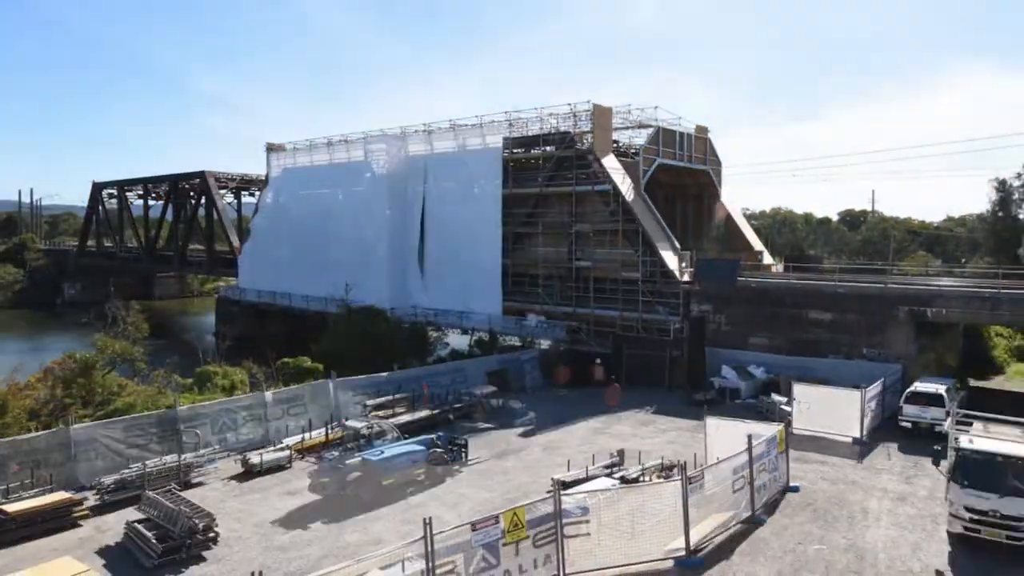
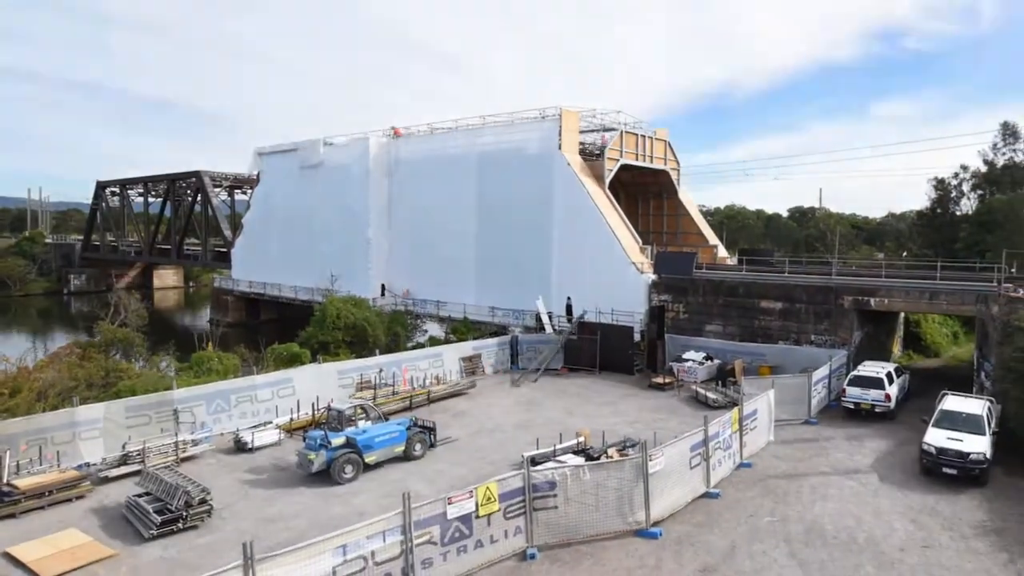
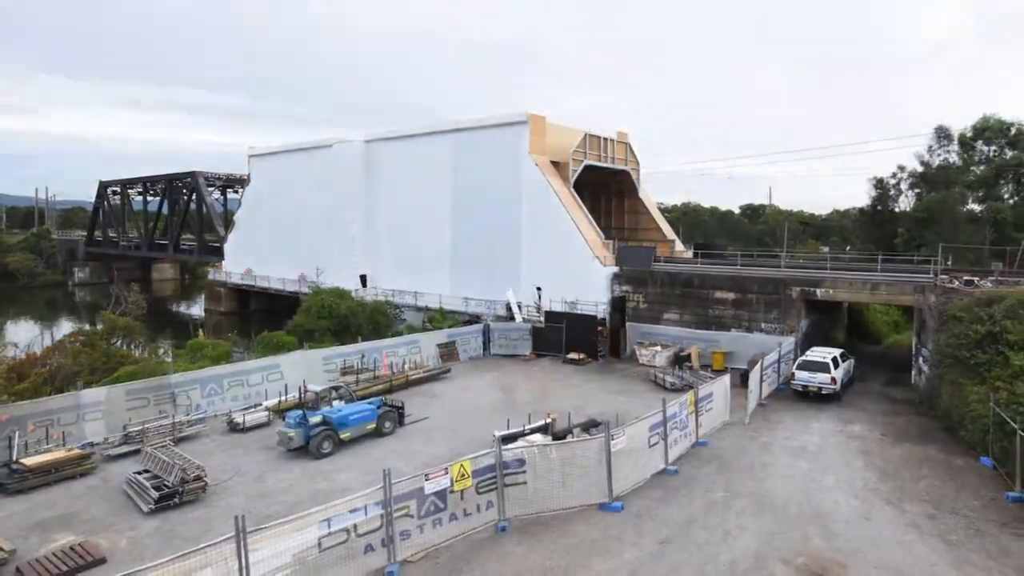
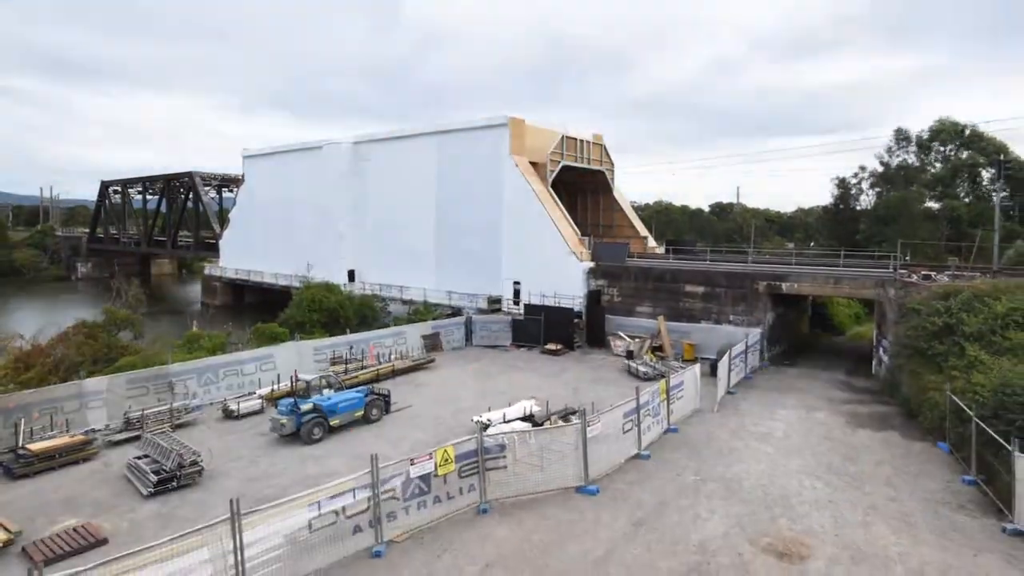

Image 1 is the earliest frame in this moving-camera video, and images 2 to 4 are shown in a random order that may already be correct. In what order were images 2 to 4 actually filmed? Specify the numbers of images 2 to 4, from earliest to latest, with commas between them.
2, 3, 4
